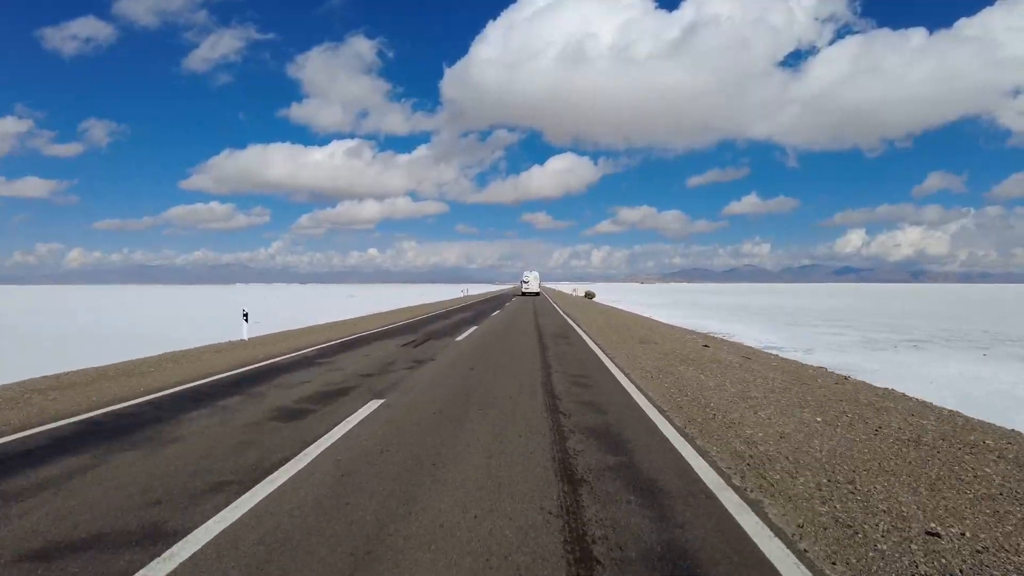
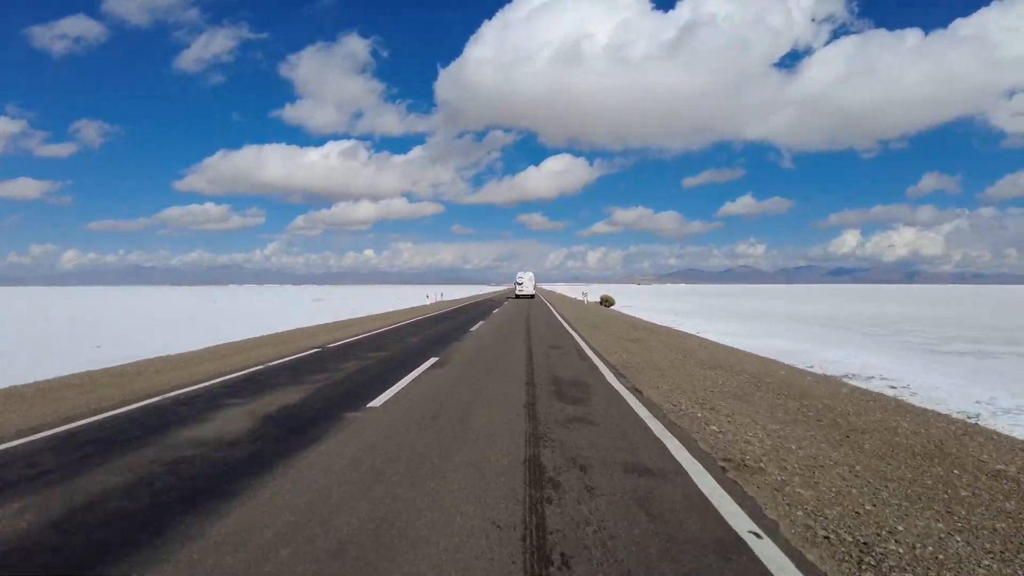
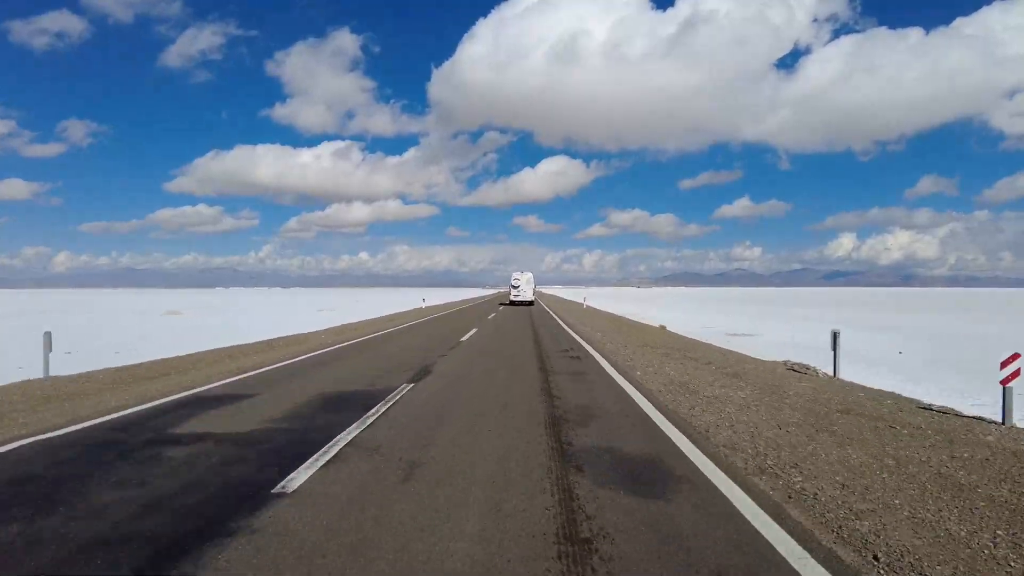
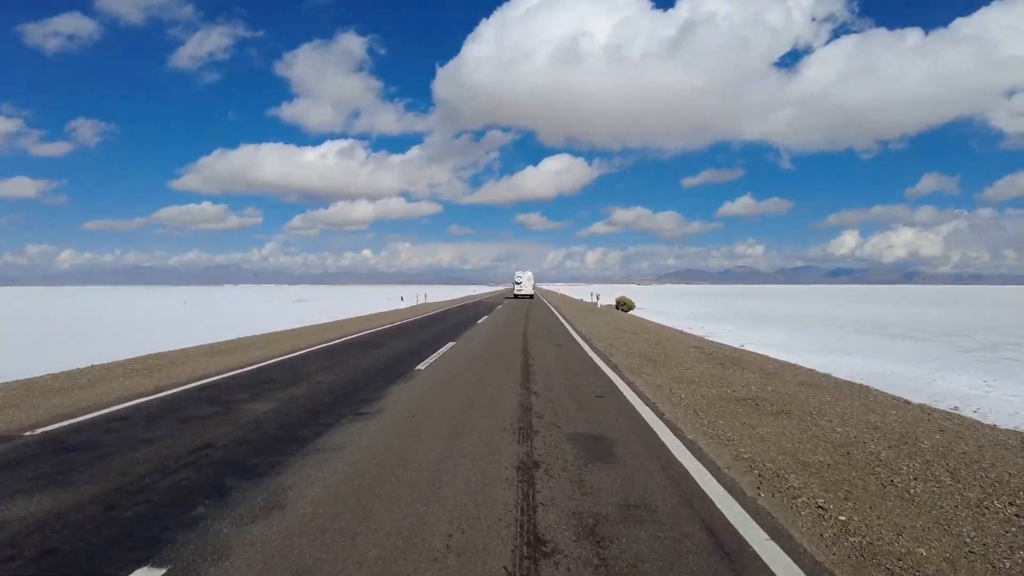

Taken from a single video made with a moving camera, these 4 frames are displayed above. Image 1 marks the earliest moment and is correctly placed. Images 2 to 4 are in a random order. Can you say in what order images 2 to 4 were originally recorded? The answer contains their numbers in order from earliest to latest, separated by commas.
2, 4, 3
